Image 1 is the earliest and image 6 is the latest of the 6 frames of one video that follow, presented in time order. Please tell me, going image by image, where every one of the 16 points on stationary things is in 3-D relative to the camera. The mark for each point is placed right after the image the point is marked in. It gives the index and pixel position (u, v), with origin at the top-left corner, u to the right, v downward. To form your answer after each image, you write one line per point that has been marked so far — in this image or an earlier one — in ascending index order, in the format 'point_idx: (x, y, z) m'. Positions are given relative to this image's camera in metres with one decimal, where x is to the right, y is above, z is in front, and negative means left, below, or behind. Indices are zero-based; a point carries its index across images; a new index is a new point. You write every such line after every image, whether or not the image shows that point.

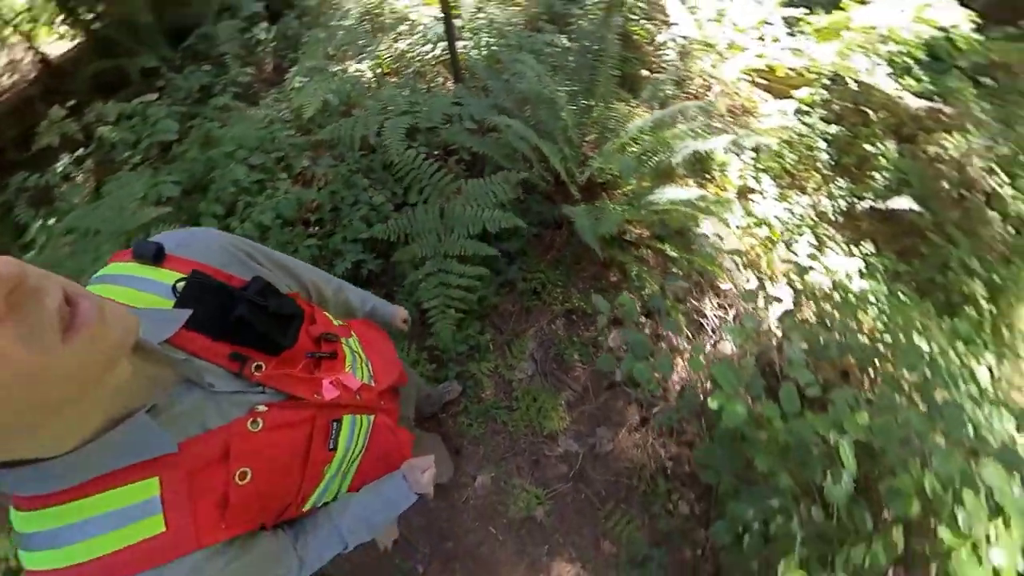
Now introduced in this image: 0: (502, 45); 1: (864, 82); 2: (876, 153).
0: (-0.1, +2.7, +4.1) m
1: (+4.1, +2.4, +4.3) m
2: (+4.0, +1.5, +4.2) m
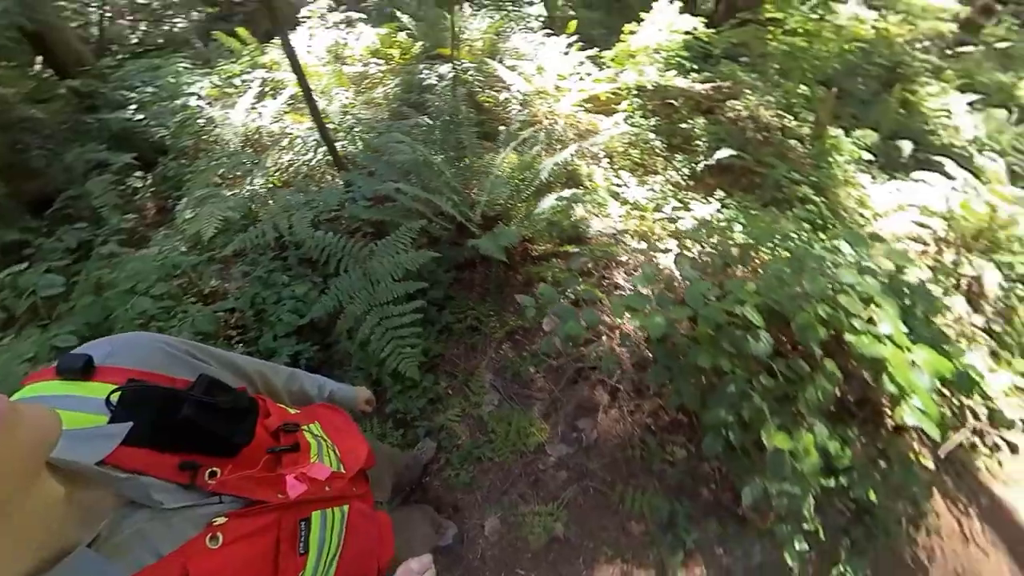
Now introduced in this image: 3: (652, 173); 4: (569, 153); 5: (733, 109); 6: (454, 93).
0: (-1.7, +2.0, +4.8) m
1: (+2.2, +3.0, +5.7) m
2: (+2.5, +2.2, +5.4) m
3: (+1.8, +1.4, +5.0) m
4: (+0.6, +1.5, +4.3) m
5: (+3.2, +2.6, +5.5) m
6: (-0.8, +2.6, +5.1) m
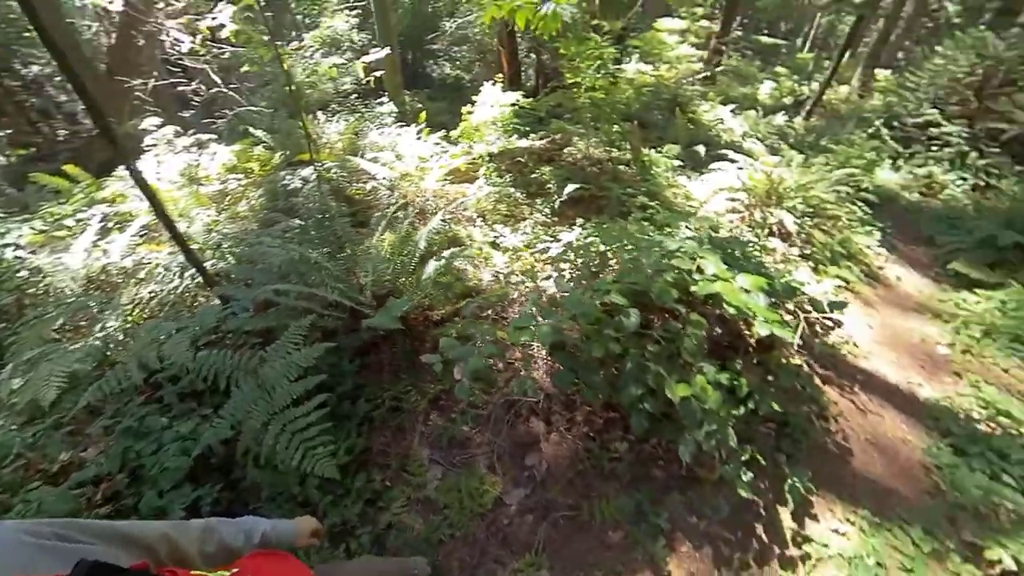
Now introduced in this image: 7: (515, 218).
0: (-3.3, +0.5, +4.7) m
1: (-0.1, +2.4, +6.6) m
2: (+0.4, +1.9, +6.2) m
3: (+0.1, +1.0, +5.5) m
4: (-0.9, +0.9, +4.7) m
5: (+1.0, +2.3, +6.6) m
6: (-2.7, +1.3, +5.3) m
7: (0.0, +1.1, +5.6) m
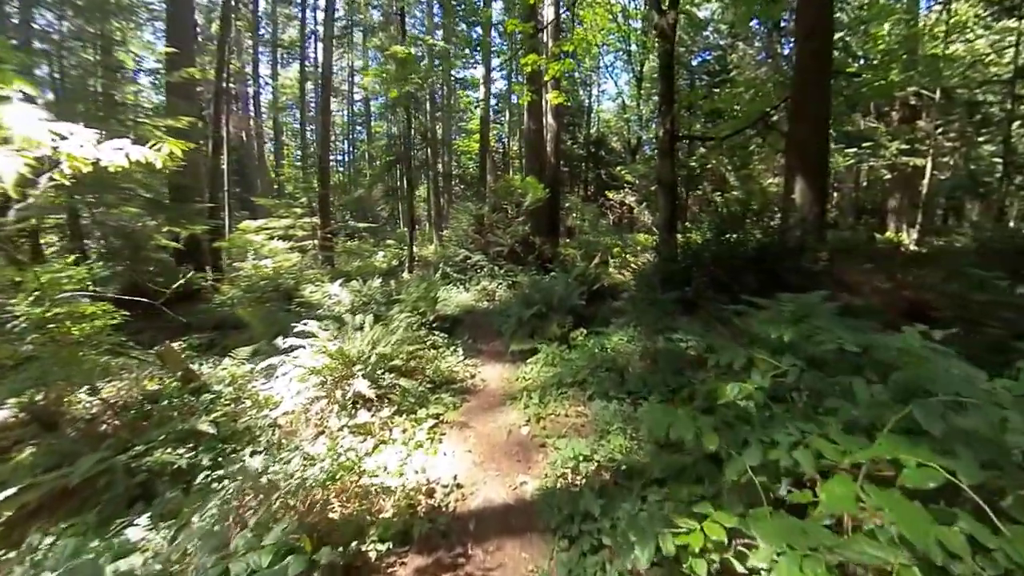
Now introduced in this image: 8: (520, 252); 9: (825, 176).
0: (-5.8, -3.0, -0.4) m
1: (-5.7, -1.5, +3.5) m
2: (-4.9, -1.7, +3.5) m
3: (-4.2, -2.1, +2.7) m
4: (-4.4, -2.0, +1.4) m
5: (-5.0, -1.3, +4.2) m
6: (-6.1, -2.5, +0.6) m
7: (-4.4, -2.1, +2.7) m
8: (+0.2, +1.0, +11.1) m
9: (+8.5, +3.0, +10.4) m
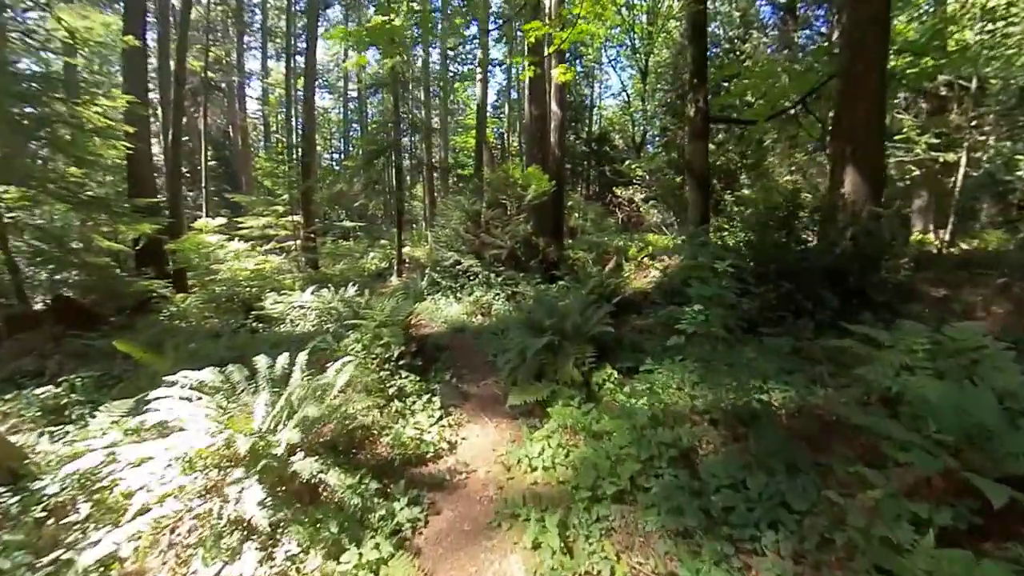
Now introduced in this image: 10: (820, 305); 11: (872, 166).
0: (-5.8, -3.3, -2.1) m
1: (-5.7, -1.8, +1.8) m
2: (-4.9, -1.9, +1.9) m
3: (-4.2, -2.3, +1.0) m
4: (-4.4, -2.3, -0.3) m
5: (-5.0, -1.6, +2.6) m
6: (-6.1, -2.7, -1.0) m
7: (-4.4, -2.4, +1.0) m
8: (+0.2, +0.8, +9.4) m
9: (+8.5, +2.8, +8.7) m
10: (+4.4, -0.2, +5.5) m
11: (+8.3, +2.7, +8.7) m
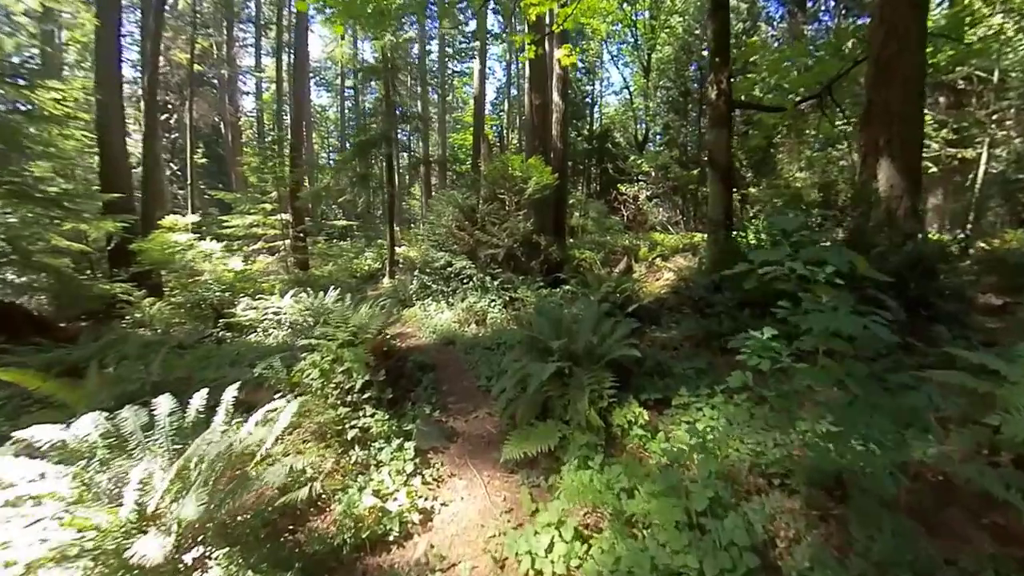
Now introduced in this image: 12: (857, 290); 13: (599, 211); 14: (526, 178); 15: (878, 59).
0: (-5.8, -3.4, -3.0) m
1: (-5.8, -1.9, +0.9) m
2: (-4.9, -2.0, +1.0) m
3: (-4.3, -2.4, +0.1) m
4: (-4.4, -2.4, -1.2) m
5: (-5.0, -1.7, +1.7) m
6: (-6.2, -2.8, -1.9) m
7: (-4.4, -2.4, +0.1) m
8: (+0.2, +0.7, +8.5) m
9: (+8.5, +2.7, +7.8) m
10: (+4.4, -0.3, +4.6) m
11: (+8.3, +2.6, +7.8) m
12: (+4.2, 0.0, +4.7) m
13: (+3.6, +3.2, +15.6) m
14: (+0.3, +2.5, +8.5) m
15: (+7.7, +4.7, +8.0) m
